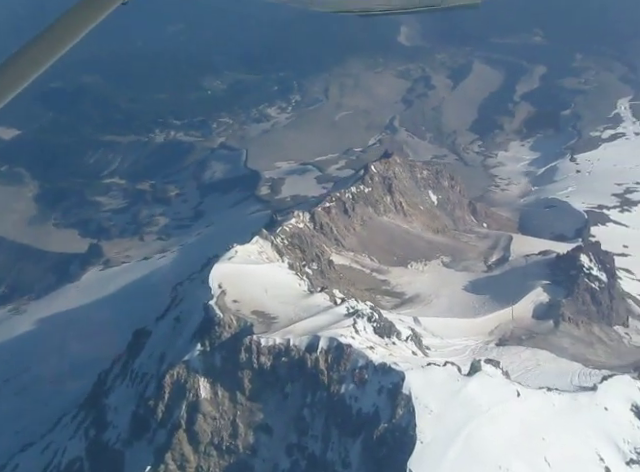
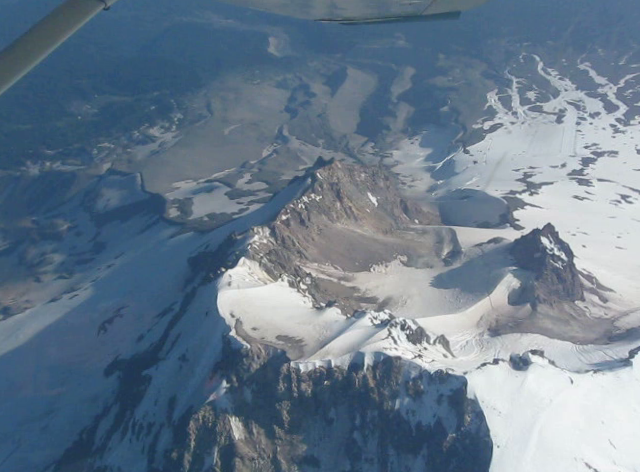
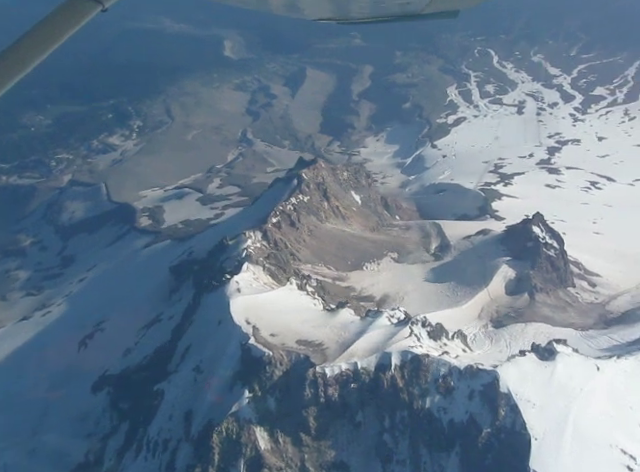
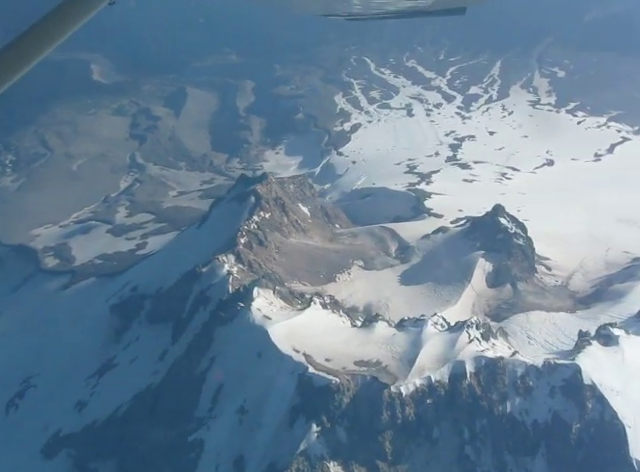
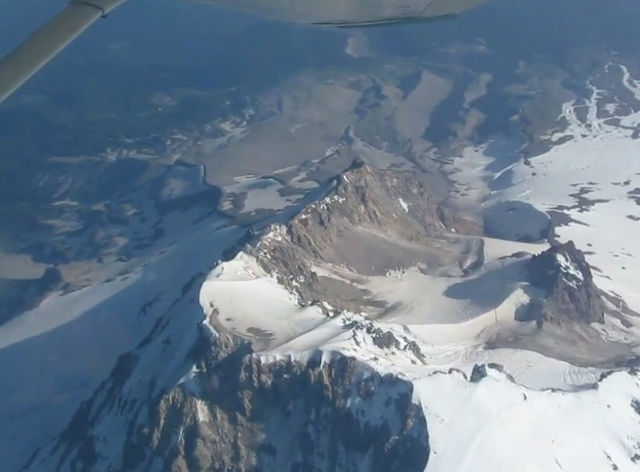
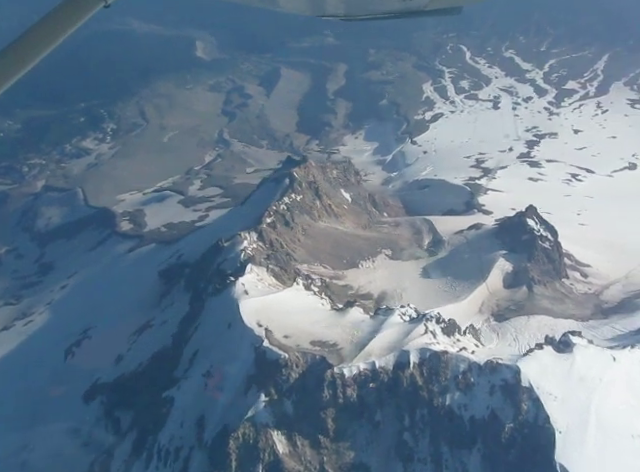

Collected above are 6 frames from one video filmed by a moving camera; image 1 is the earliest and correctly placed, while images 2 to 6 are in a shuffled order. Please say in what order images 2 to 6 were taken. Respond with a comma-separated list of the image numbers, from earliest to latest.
5, 2, 3, 6, 4
